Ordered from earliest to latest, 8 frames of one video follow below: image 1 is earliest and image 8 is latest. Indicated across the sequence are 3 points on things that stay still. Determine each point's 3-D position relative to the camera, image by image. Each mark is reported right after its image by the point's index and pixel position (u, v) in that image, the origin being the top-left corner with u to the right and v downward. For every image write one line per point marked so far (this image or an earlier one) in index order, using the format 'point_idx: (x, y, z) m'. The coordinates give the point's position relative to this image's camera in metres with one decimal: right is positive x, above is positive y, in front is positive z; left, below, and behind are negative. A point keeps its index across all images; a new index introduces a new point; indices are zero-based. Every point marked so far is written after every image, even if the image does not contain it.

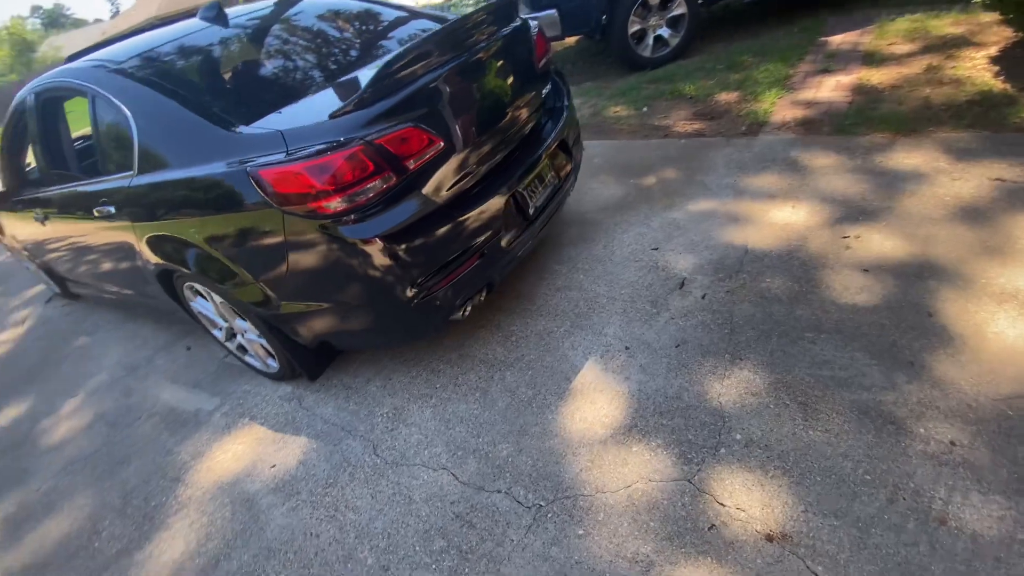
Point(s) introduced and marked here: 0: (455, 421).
0: (-0.3, -0.8, +2.7) m
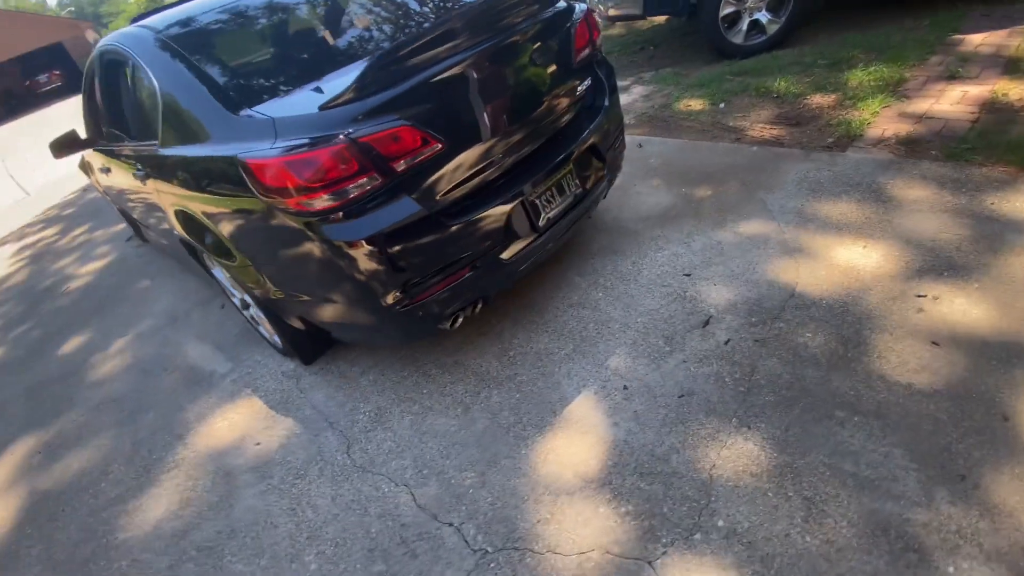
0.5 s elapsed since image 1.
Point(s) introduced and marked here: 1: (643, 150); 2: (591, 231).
0: (-0.5, -0.8, +2.6) m
1: (+1.3, +1.4, +4.7) m
2: (+0.6, +0.4, +3.8) m
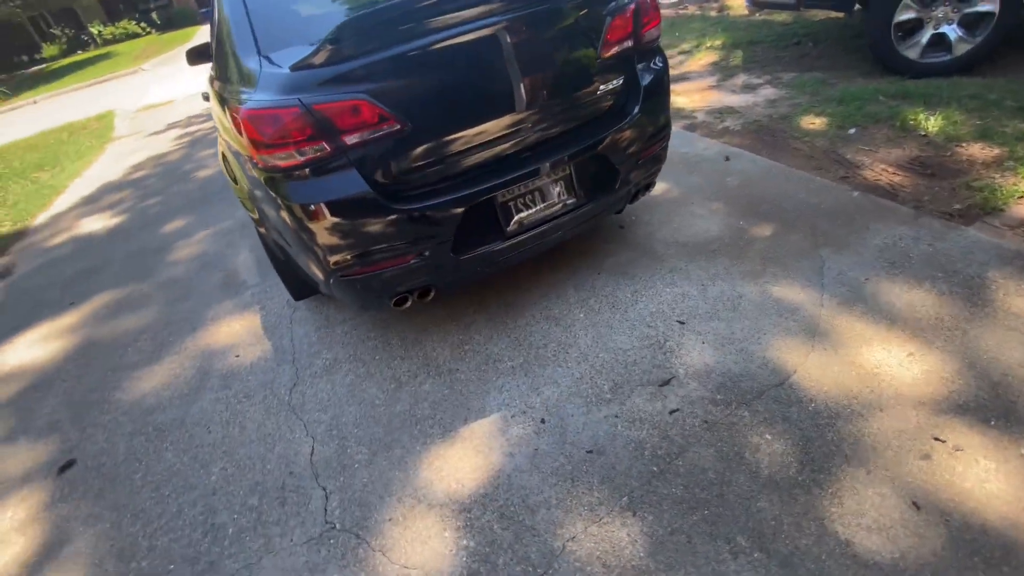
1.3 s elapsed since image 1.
0: (-0.9, -0.6, +2.7) m
1: (+1.8, +1.1, +4.1) m
2: (+0.7, +0.3, +3.5) m
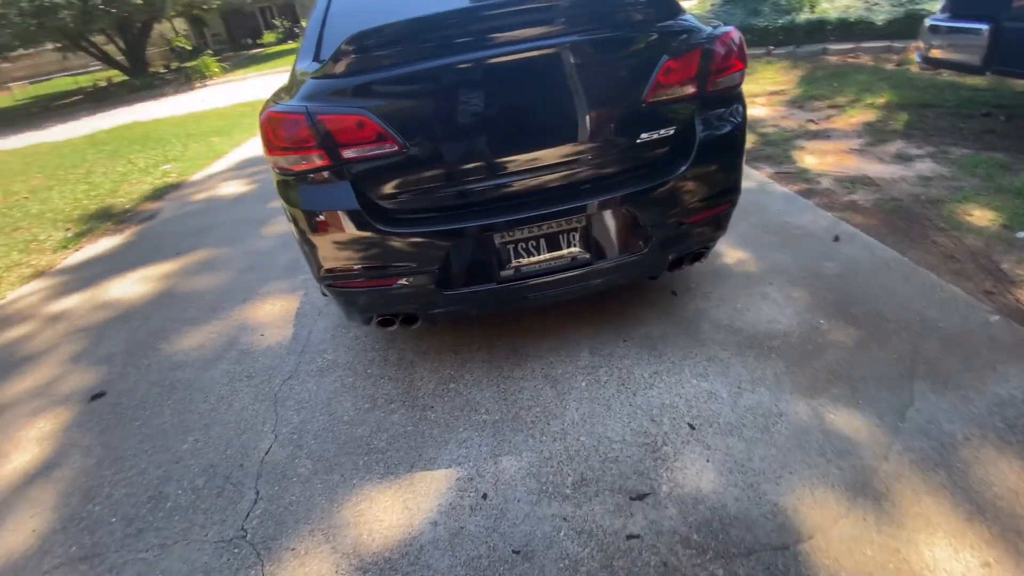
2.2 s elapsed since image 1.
0: (-1.0, -0.7, +2.7) m
1: (+2.3, +0.3, +3.4) m
2: (+0.9, -0.2, +3.0) m
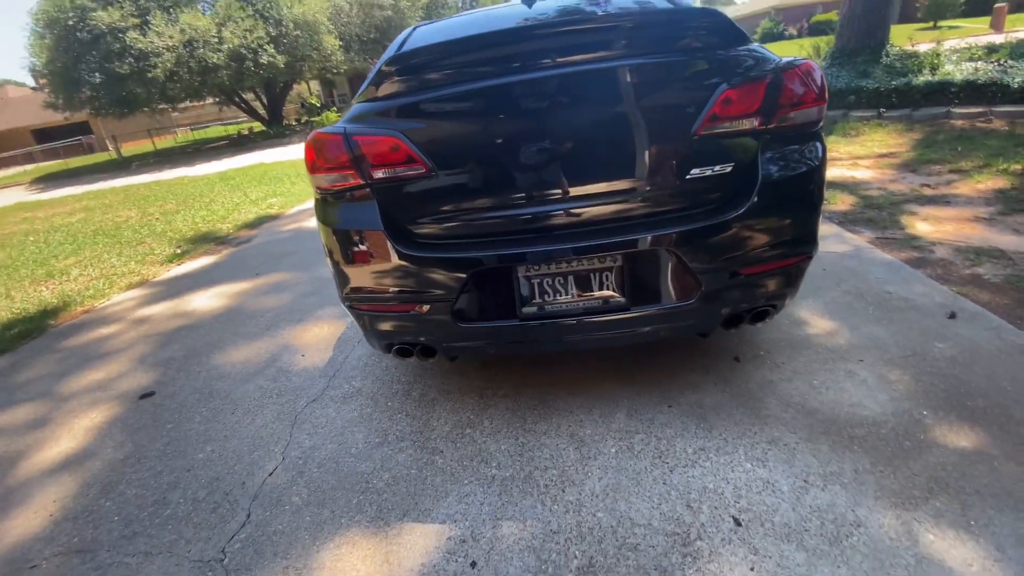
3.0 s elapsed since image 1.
0: (-0.9, -0.8, +2.6) m
1: (+2.5, -0.2, +2.8) m
2: (+1.1, -0.5, +2.6) m
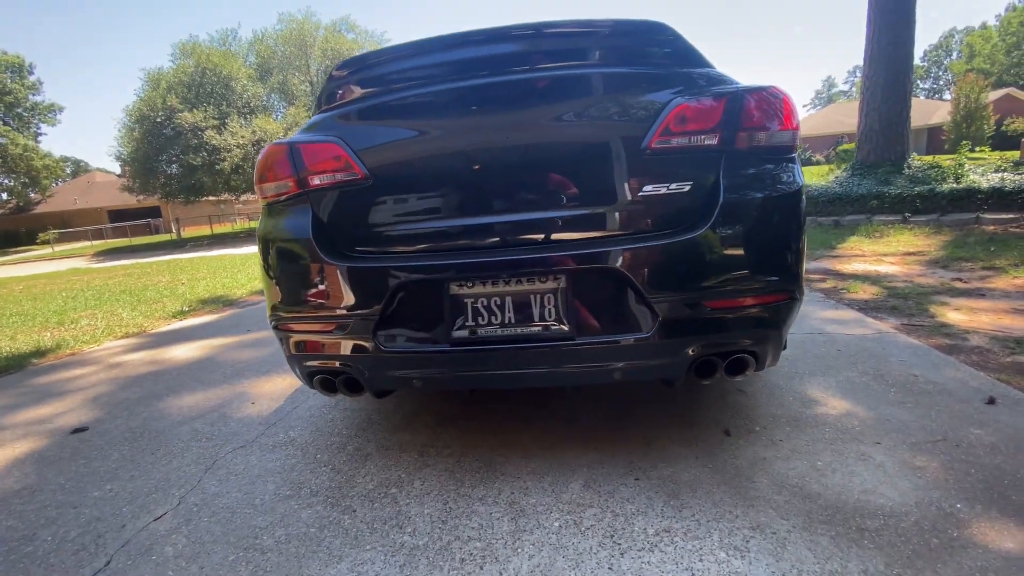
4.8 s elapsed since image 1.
0: (-1.2, -0.9, +2.2) m
1: (+2.3, -0.6, +2.3) m
2: (+0.8, -0.7, +2.2) m
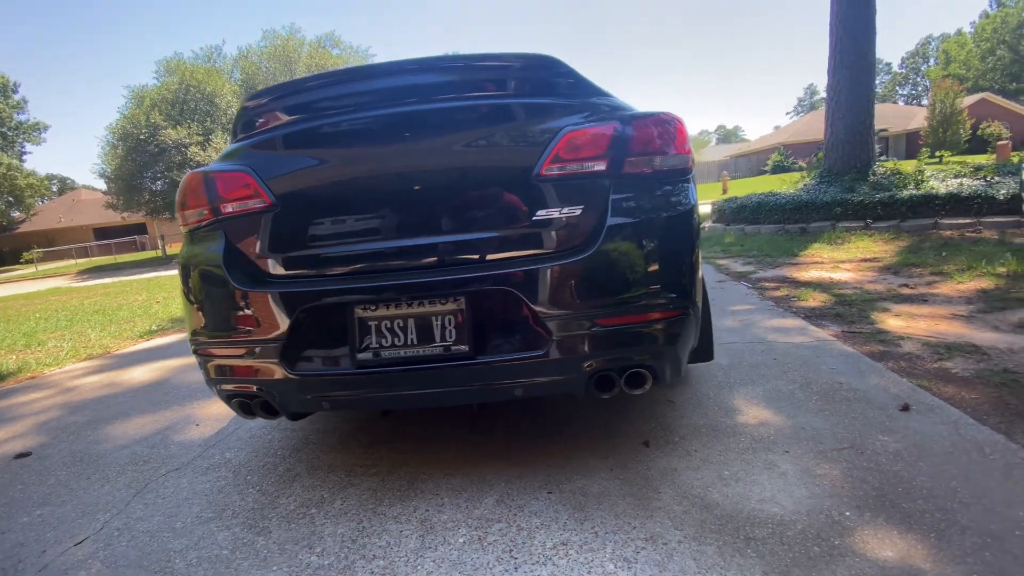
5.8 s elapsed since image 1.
0: (-1.6, -1.0, +2.2) m
1: (+1.9, -0.6, +2.4) m
2: (+0.5, -0.8, +2.2) m
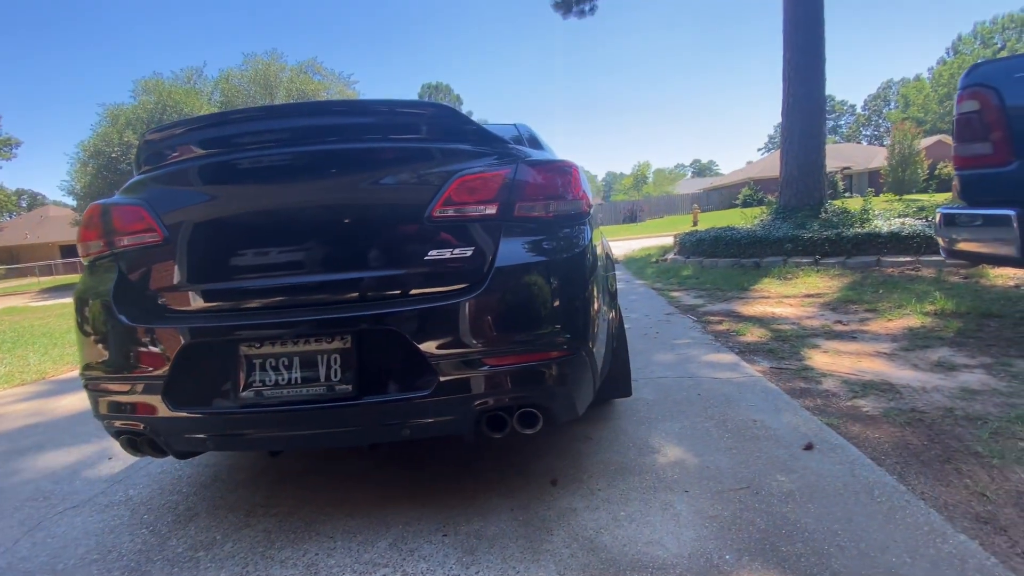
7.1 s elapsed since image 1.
0: (-2.0, -1.2, +2.1) m
1: (+1.5, -0.9, +2.5) m
2: (0.0, -1.0, +2.2) m
